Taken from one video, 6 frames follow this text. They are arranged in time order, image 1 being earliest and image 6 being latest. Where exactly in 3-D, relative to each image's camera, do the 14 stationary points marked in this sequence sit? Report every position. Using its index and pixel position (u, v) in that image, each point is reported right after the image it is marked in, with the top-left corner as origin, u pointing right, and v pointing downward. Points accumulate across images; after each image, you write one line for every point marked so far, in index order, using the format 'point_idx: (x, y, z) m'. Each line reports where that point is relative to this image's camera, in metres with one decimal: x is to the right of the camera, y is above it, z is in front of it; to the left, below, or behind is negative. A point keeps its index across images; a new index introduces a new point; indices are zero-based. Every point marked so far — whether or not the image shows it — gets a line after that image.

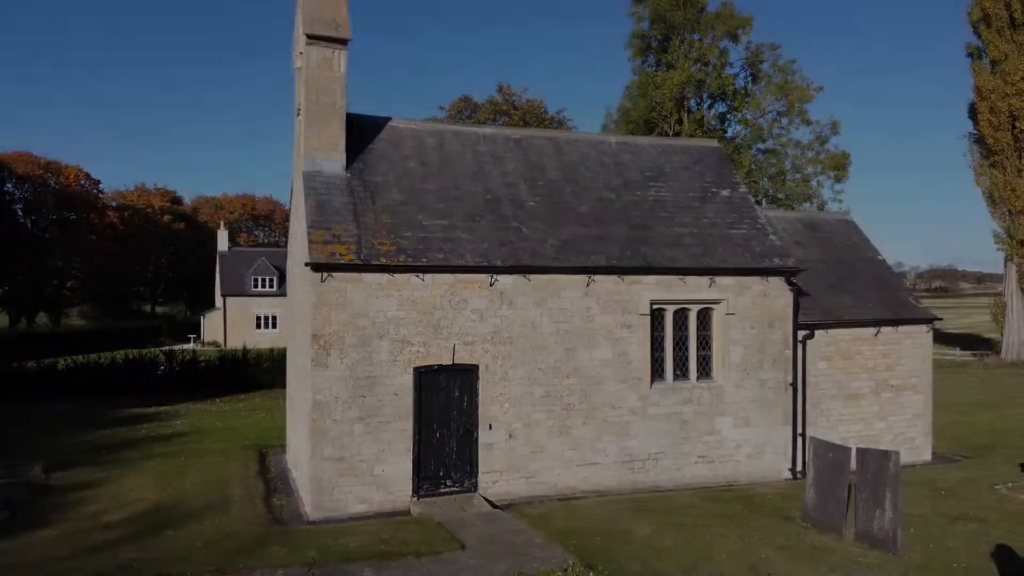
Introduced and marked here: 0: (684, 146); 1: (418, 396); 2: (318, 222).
0: (+3.9, +3.3, +18.1) m
1: (-1.6, -1.8, +13.1) m
2: (-3.2, +1.1, +13.1) m
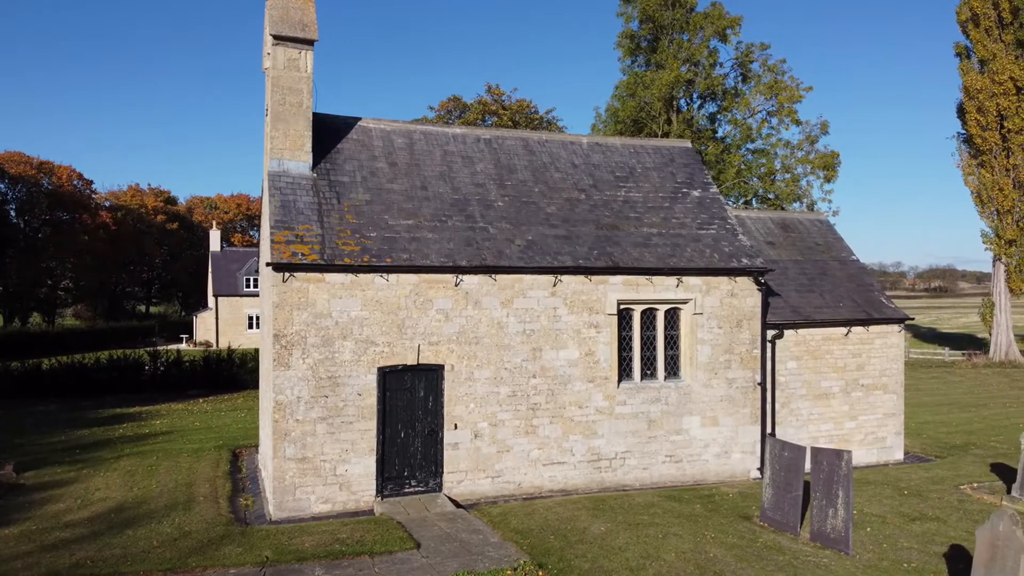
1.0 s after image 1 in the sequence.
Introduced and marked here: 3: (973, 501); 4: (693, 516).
0: (+3.3, +3.3, +18.2) m
1: (-2.2, -1.8, +13.2) m
2: (-3.8, +1.1, +13.1) m
3: (+7.4, -3.4, +12.6) m
4: (+2.6, -3.3, +11.5) m
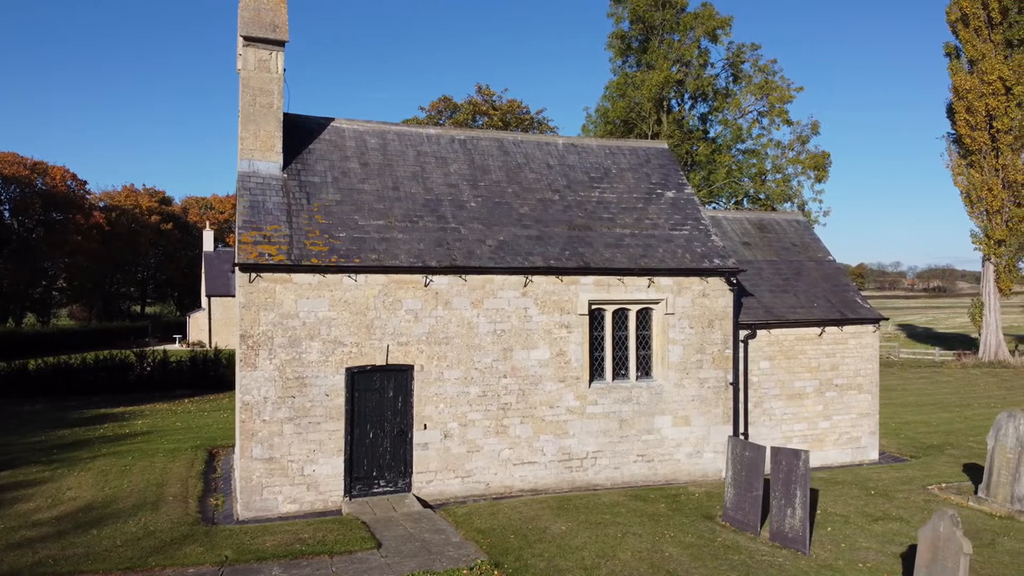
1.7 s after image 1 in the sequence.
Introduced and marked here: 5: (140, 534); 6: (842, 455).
0: (+2.8, +3.2, +18.2) m
1: (-2.7, -1.8, +13.2) m
2: (-4.4, +1.1, +13.2) m
3: (+6.9, -3.4, +12.7) m
4: (+2.1, -3.3, +11.5) m
5: (-5.3, -3.5, +11.4) m
6: (+7.2, -3.6, +17.2) m
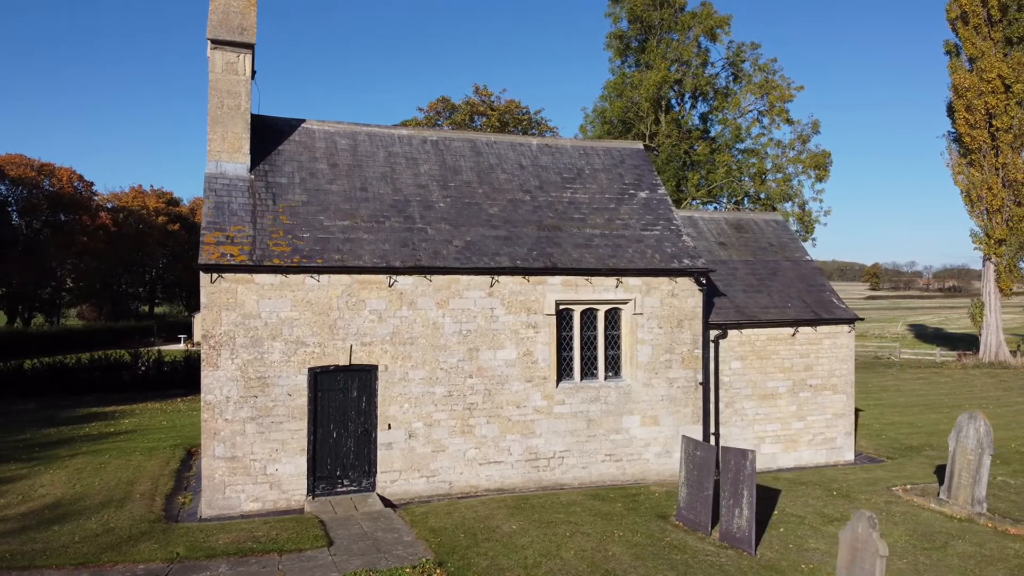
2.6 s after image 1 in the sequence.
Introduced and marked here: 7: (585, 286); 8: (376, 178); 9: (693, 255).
0: (+2.2, +3.2, +18.2) m
1: (-3.4, -1.8, +13.3) m
2: (-5.0, +1.1, +13.3) m
3: (+6.2, -3.4, +12.6) m
4: (+1.4, -3.3, +11.6) m
5: (-6.0, -3.5, +11.5) m
6: (+6.6, -3.6, +17.1) m
7: (+1.4, 0.0, +14.9) m
8: (-2.6, +2.1, +15.4) m
9: (+3.6, +0.7, +15.8) m
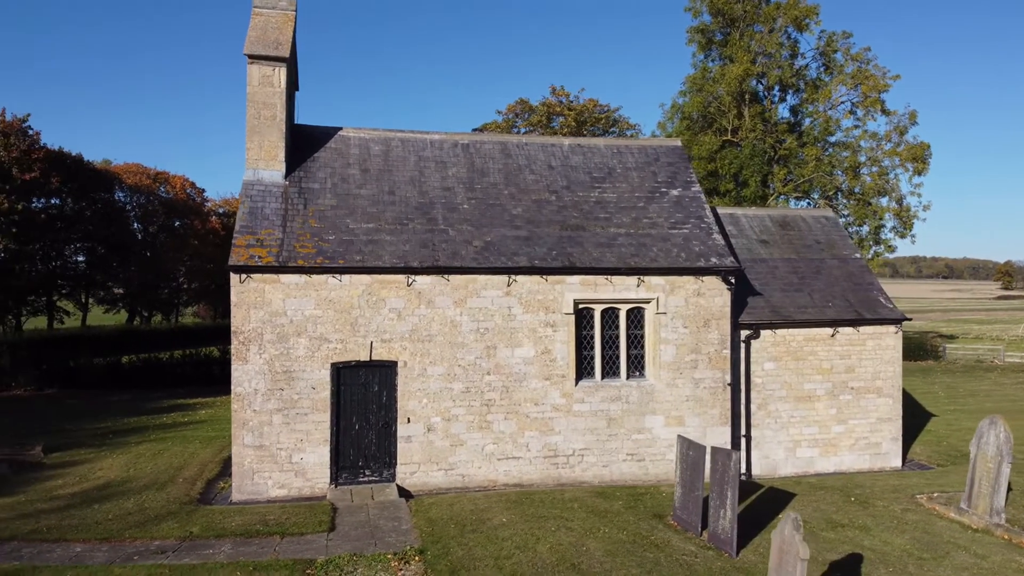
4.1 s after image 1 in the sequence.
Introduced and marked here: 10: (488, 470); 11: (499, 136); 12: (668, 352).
0: (+3.0, +3.3, +18.1) m
1: (-3.1, -1.8, +14.0) m
2: (-4.8, +1.1, +14.2) m
3: (+6.3, -3.4, +12.1) m
4: (+1.4, -3.3, +11.7) m
5: (-6.0, -3.5, +12.6) m
6: (+7.3, -3.6, +16.5) m
7: (+1.8, +0.1, +15.0) m
8: (-2.2, +2.1, +16.0) m
9: (+4.1, +0.7, +15.6) m
10: (-0.5, -3.4, +14.6) m
11: (-0.2, +3.4, +17.6) m
12: (+3.0, -1.2, +15.2) m
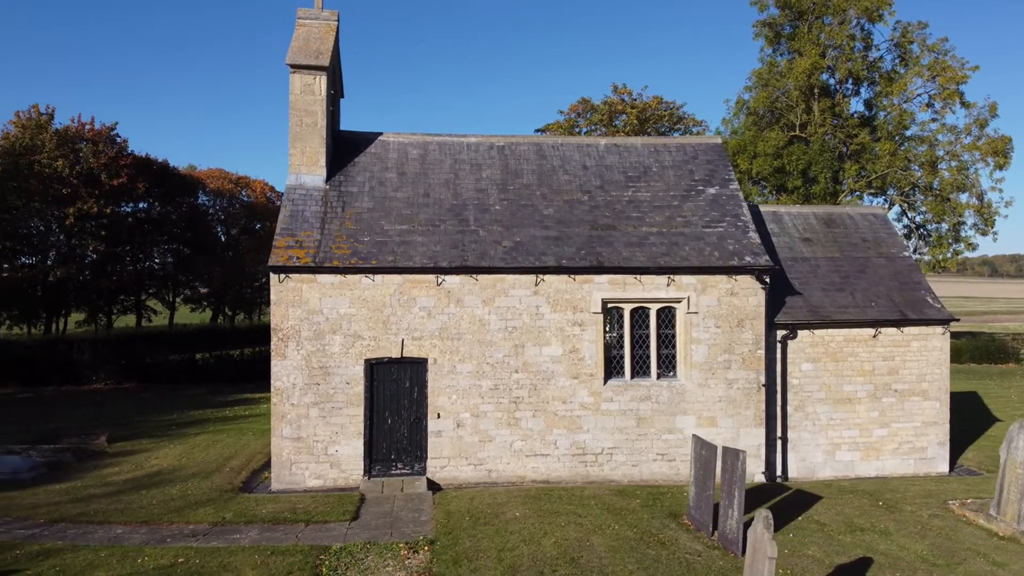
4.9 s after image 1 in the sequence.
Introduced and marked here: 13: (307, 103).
0: (+3.9, +3.3, +18.1) m
1: (-2.7, -1.8, +14.6) m
2: (-4.3, +1.1, +14.9) m
3: (+6.5, -3.4, +11.7) m
4: (+1.6, -3.3, +11.8) m
5: (-5.6, -3.5, +13.4) m
6: (+7.9, -3.6, +16.0) m
7: (+2.3, +0.1, +15.1) m
8: (-1.5, +2.2, +16.4) m
9: (+4.7, +0.7, +15.4) m
10: (+0.1, -3.4, +14.9) m
11: (+0.6, +3.4, +17.9) m
12: (+3.6, -1.2, +15.2) m
13: (-4.2, +3.7, +16.0) m
